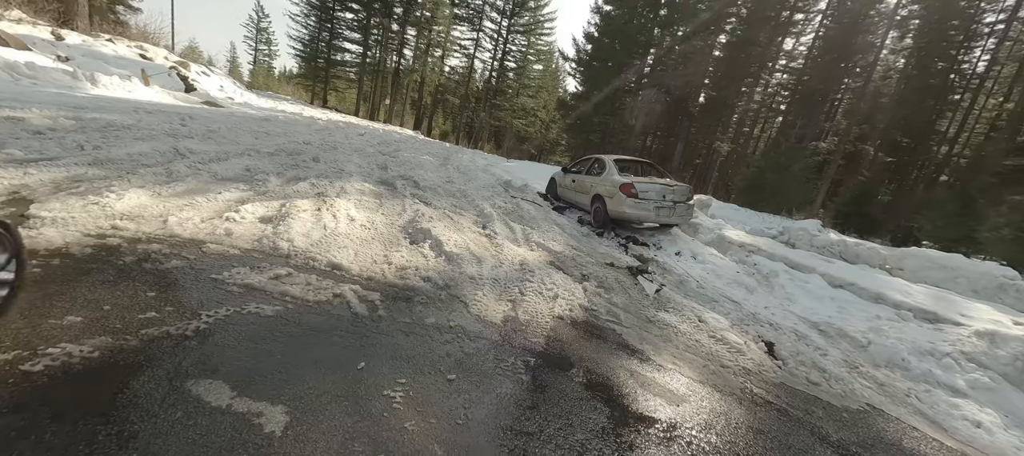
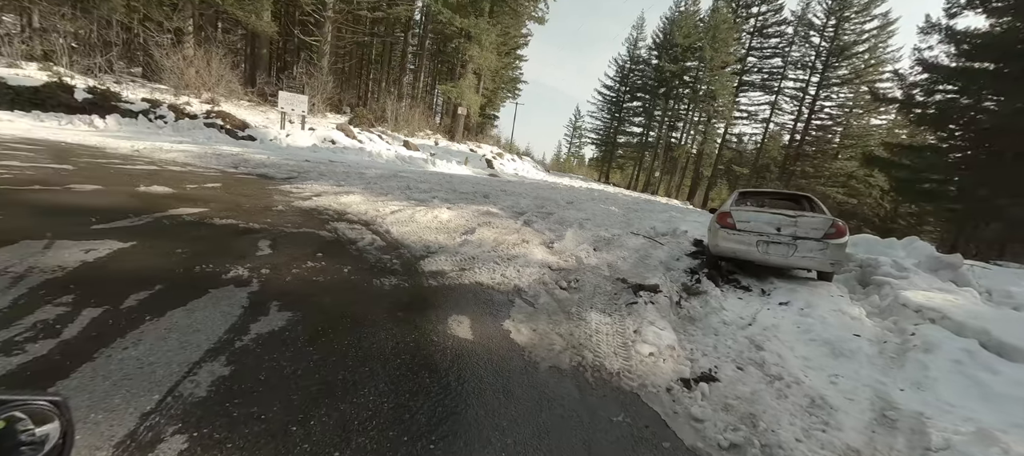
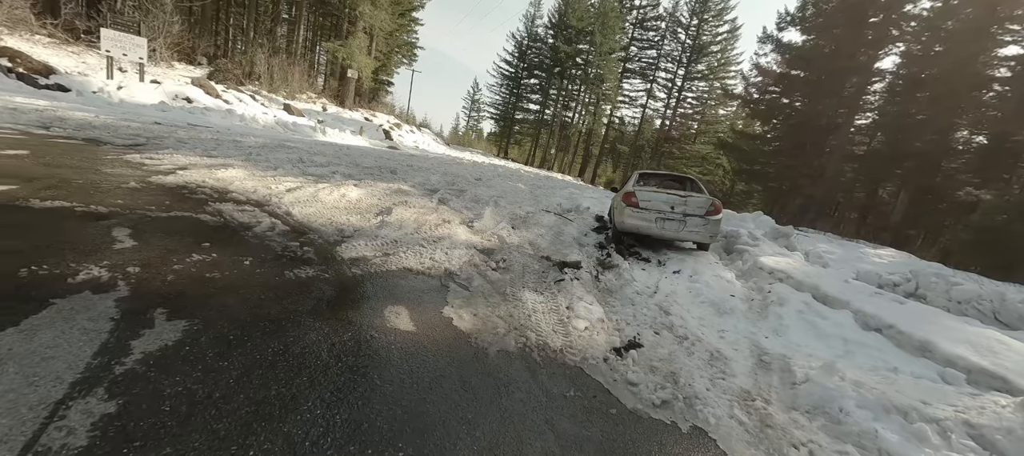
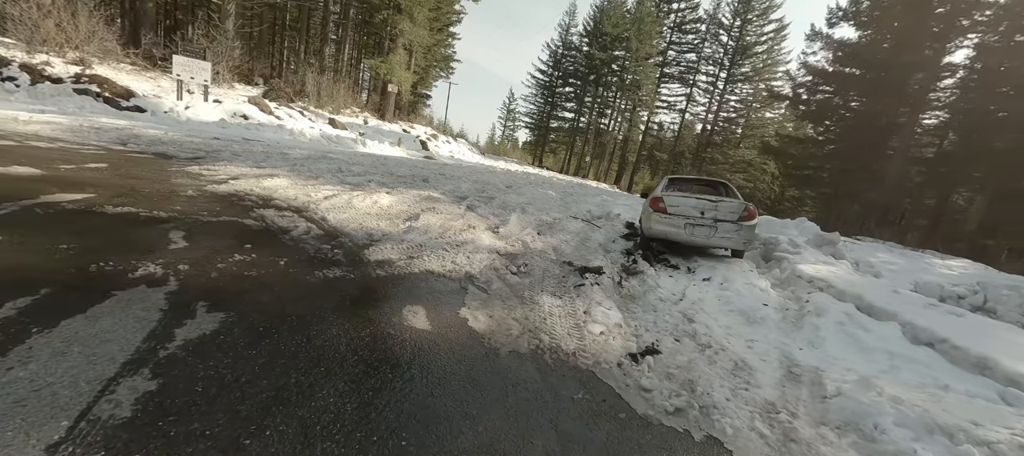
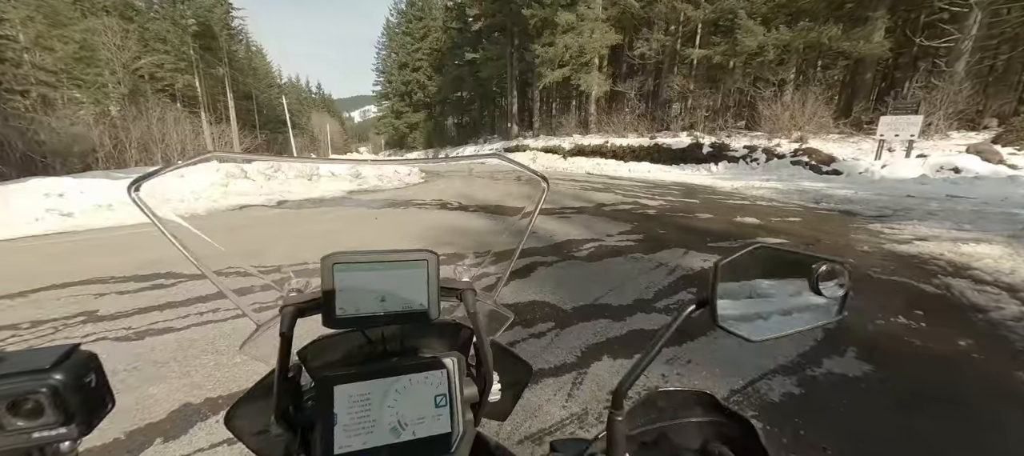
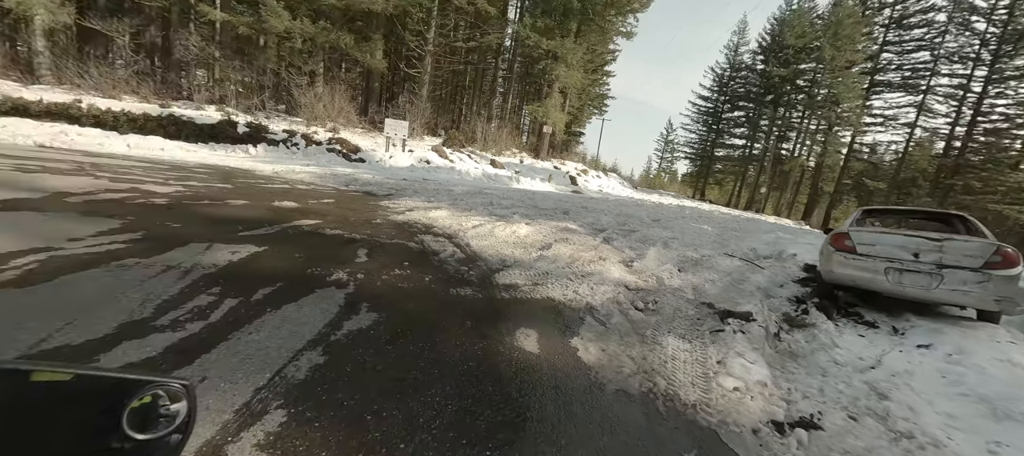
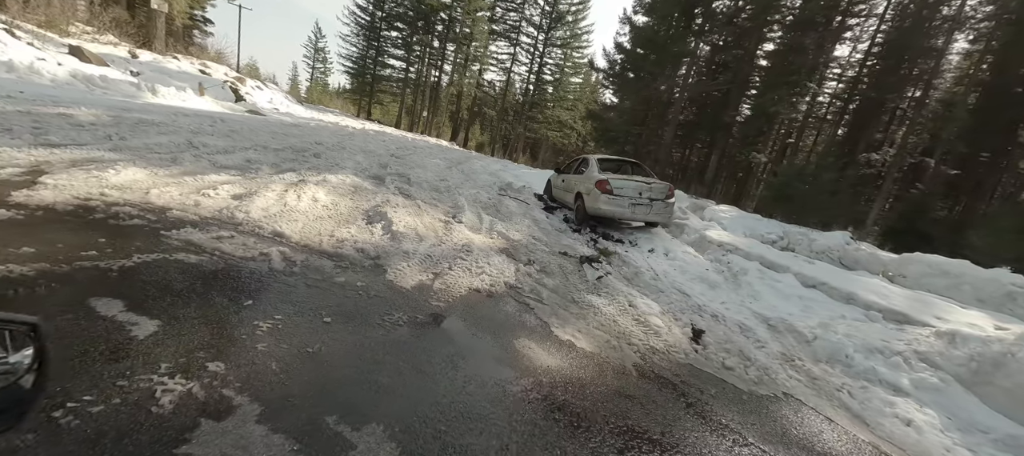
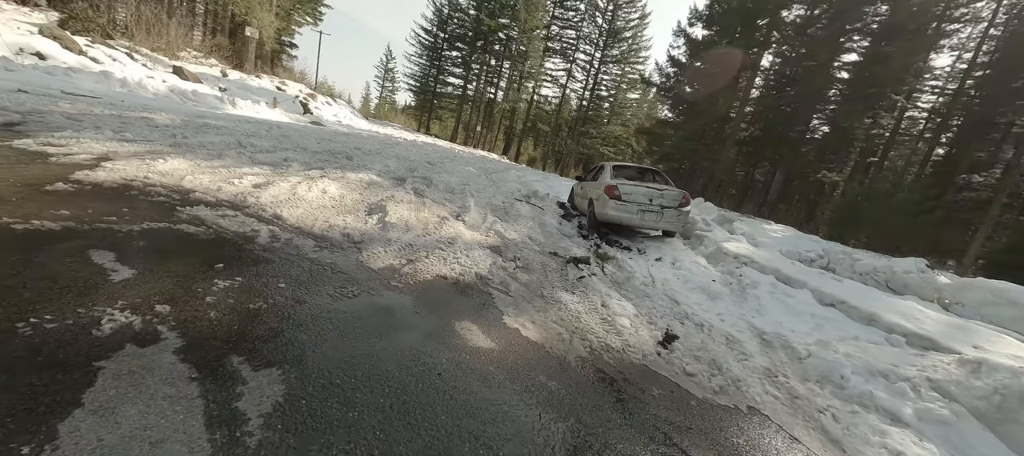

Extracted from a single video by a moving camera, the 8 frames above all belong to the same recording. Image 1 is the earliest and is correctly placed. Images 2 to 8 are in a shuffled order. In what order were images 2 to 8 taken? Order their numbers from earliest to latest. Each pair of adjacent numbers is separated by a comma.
7, 8, 3, 4, 2, 6, 5
